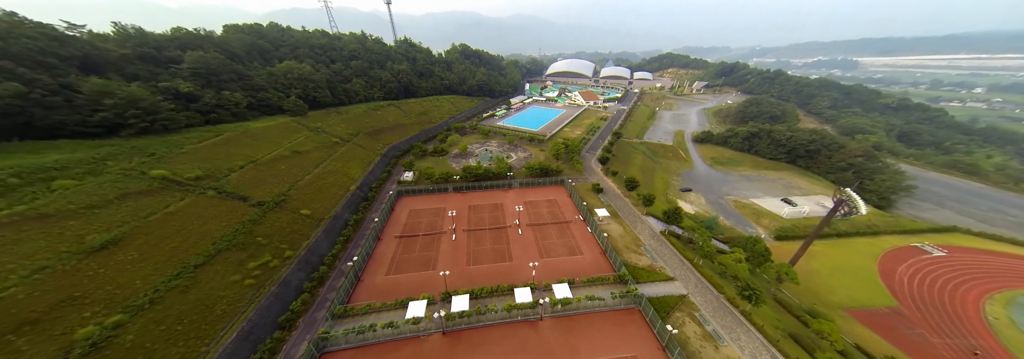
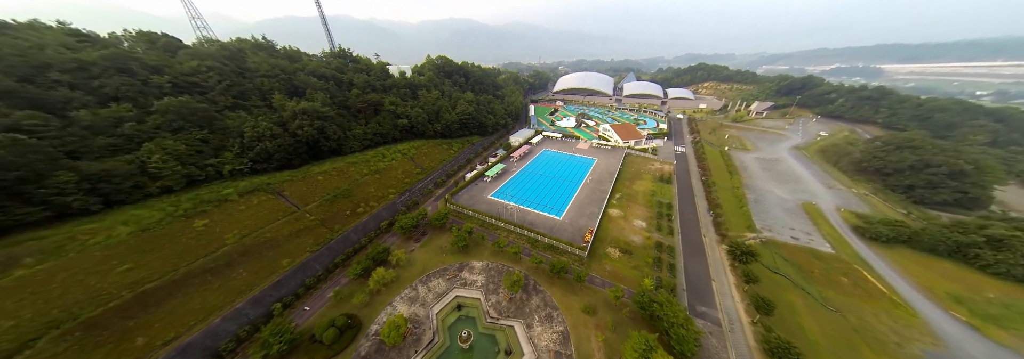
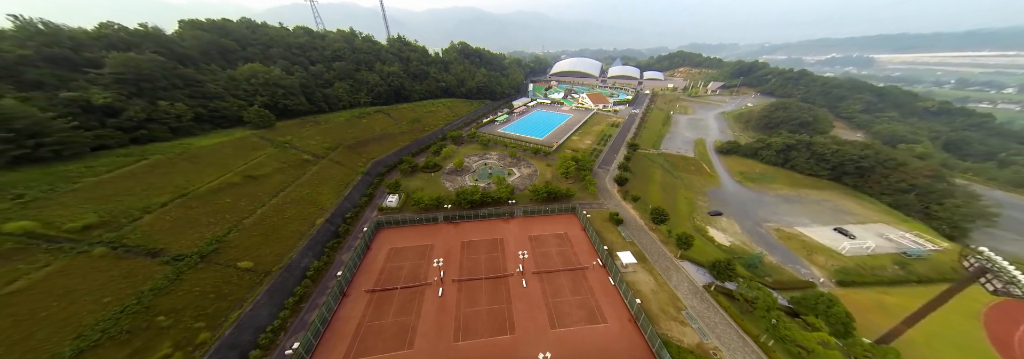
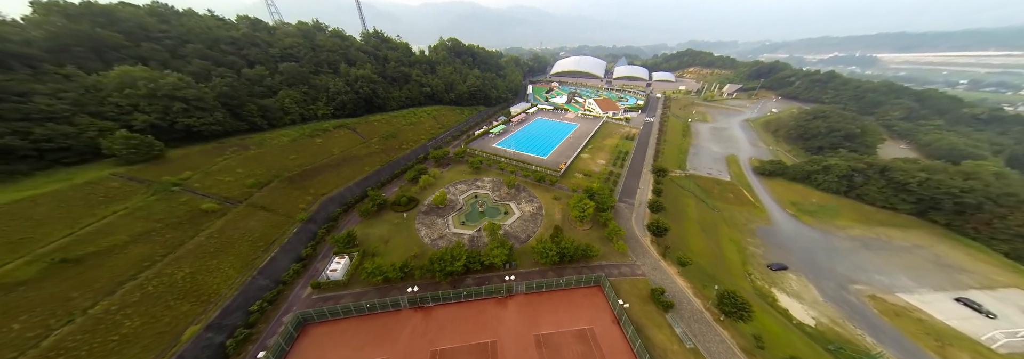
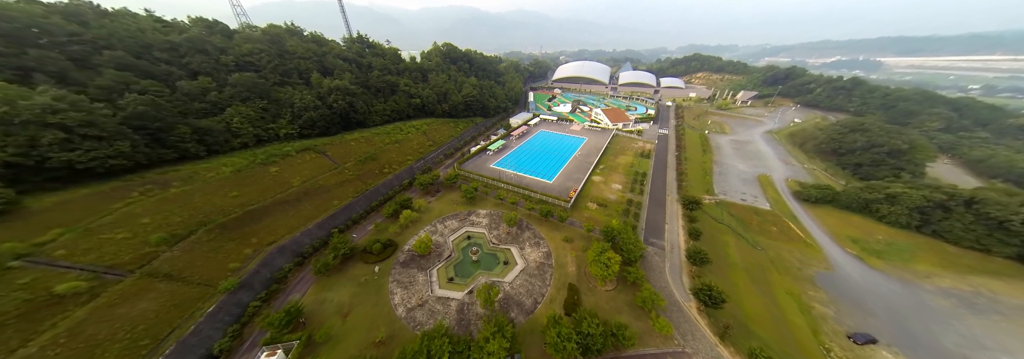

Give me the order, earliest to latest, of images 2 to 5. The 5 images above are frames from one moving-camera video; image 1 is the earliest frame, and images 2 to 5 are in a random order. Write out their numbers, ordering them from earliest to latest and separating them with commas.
3, 4, 5, 2
